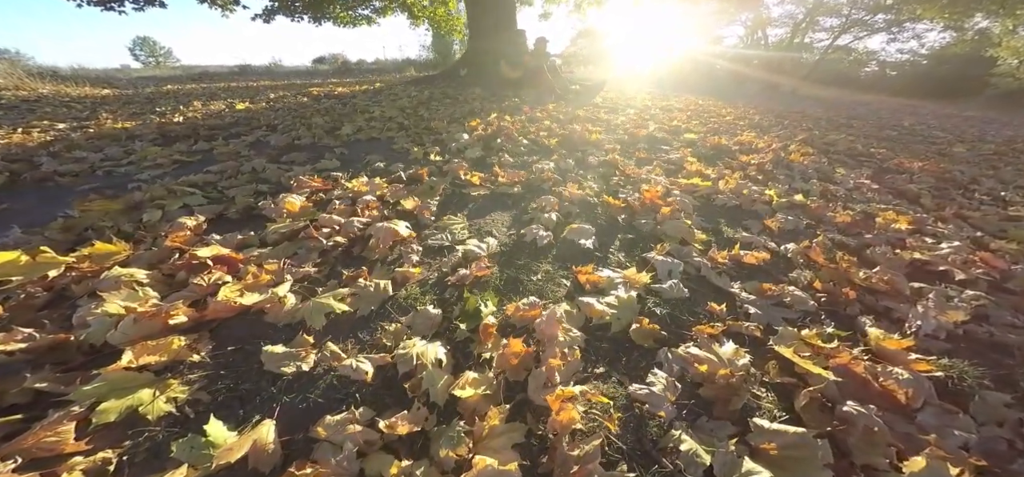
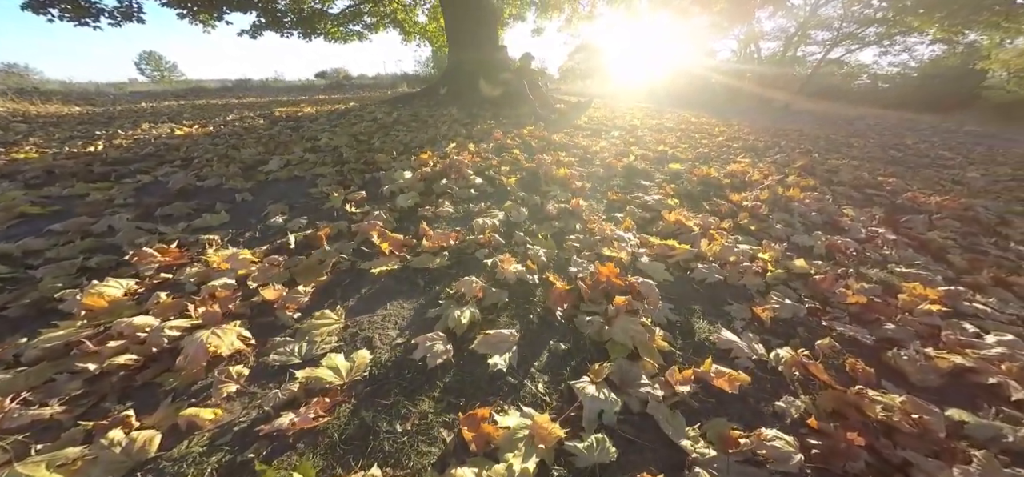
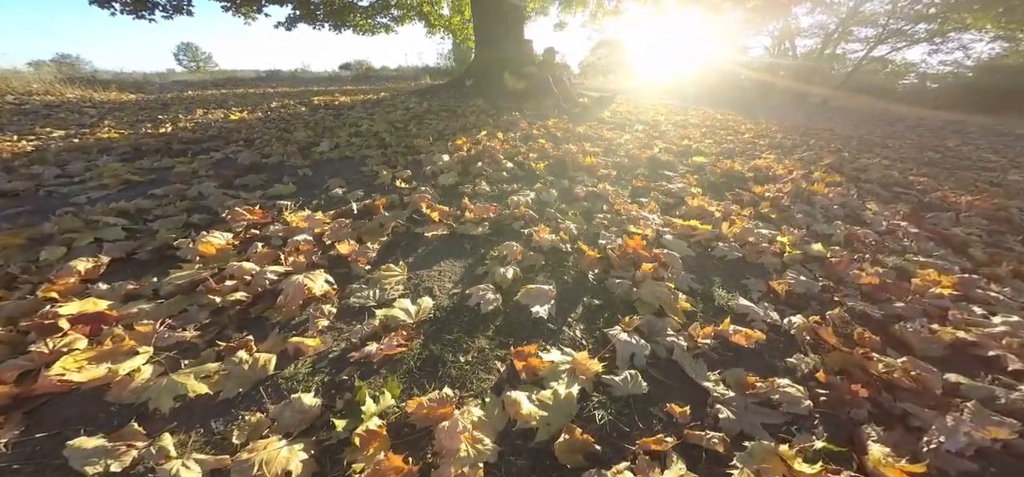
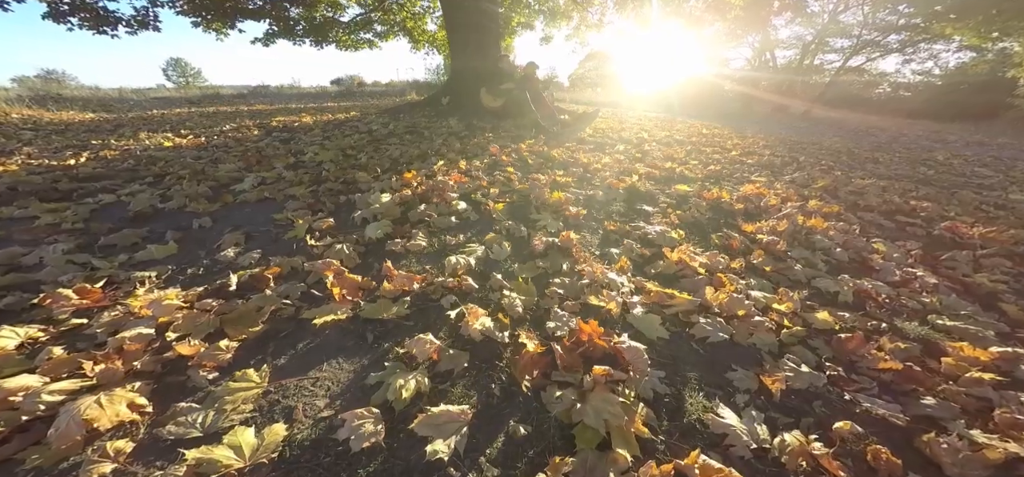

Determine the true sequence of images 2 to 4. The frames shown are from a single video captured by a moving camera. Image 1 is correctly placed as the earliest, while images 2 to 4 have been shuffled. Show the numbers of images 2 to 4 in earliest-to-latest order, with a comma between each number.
3, 2, 4
